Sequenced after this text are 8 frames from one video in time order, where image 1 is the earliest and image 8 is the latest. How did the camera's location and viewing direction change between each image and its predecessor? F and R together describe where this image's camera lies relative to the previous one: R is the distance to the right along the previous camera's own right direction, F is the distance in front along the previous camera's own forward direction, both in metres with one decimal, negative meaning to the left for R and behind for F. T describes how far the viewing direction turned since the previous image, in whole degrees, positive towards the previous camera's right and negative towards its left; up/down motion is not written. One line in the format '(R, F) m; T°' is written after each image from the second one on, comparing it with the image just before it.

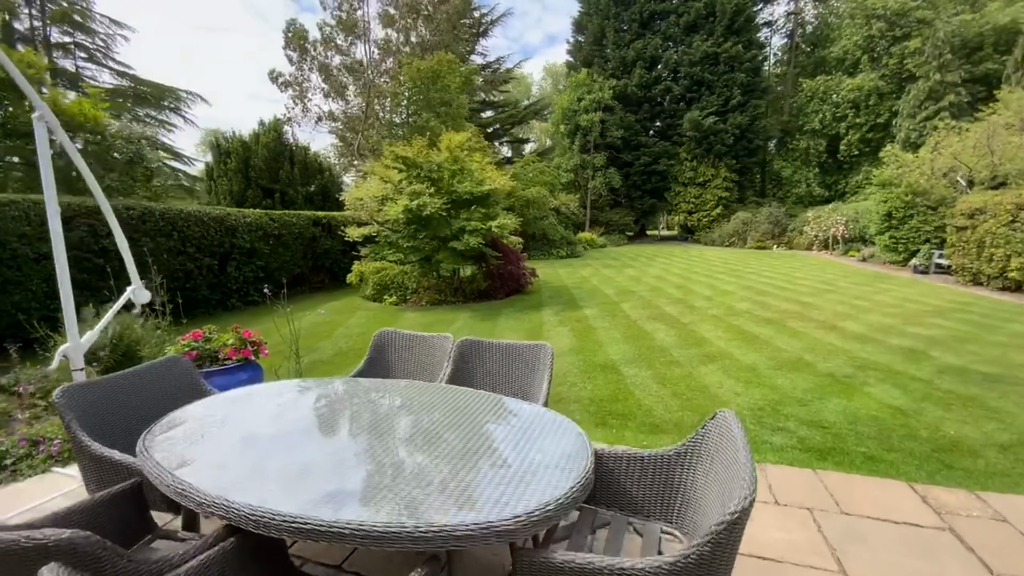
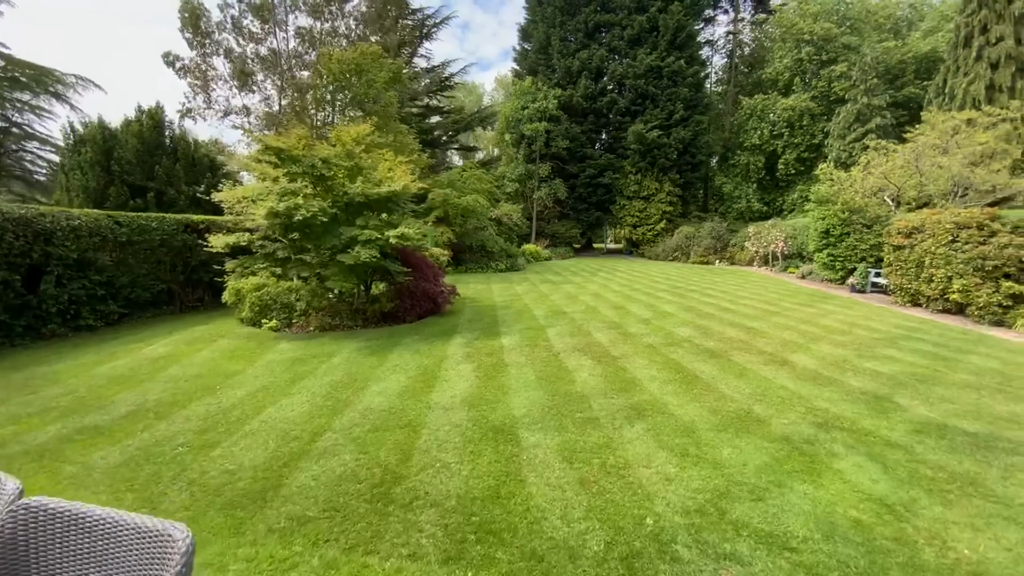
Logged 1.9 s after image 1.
(+0.7, +1.2) m; +6°
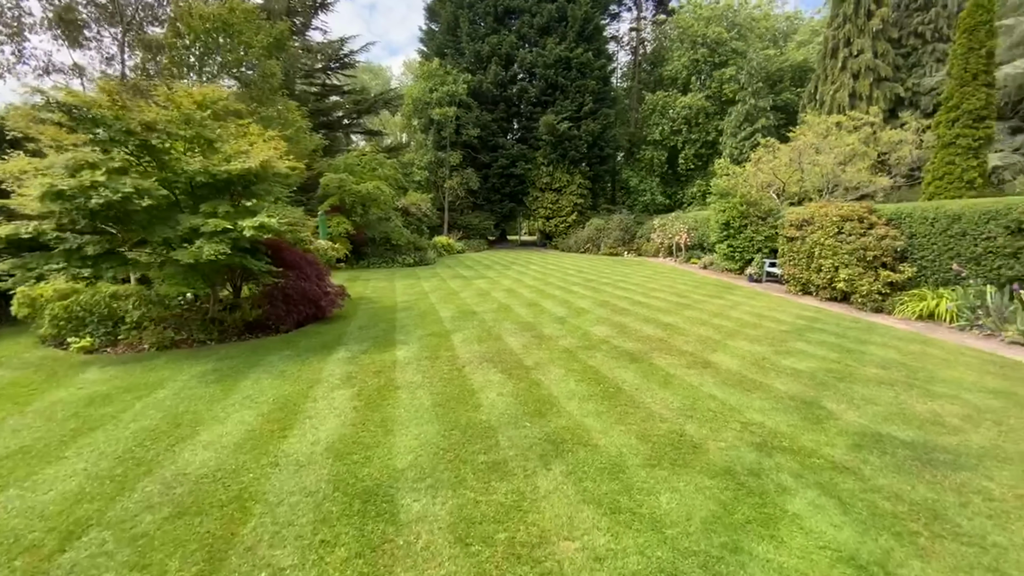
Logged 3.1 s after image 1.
(+0.2, +0.8) m; +11°
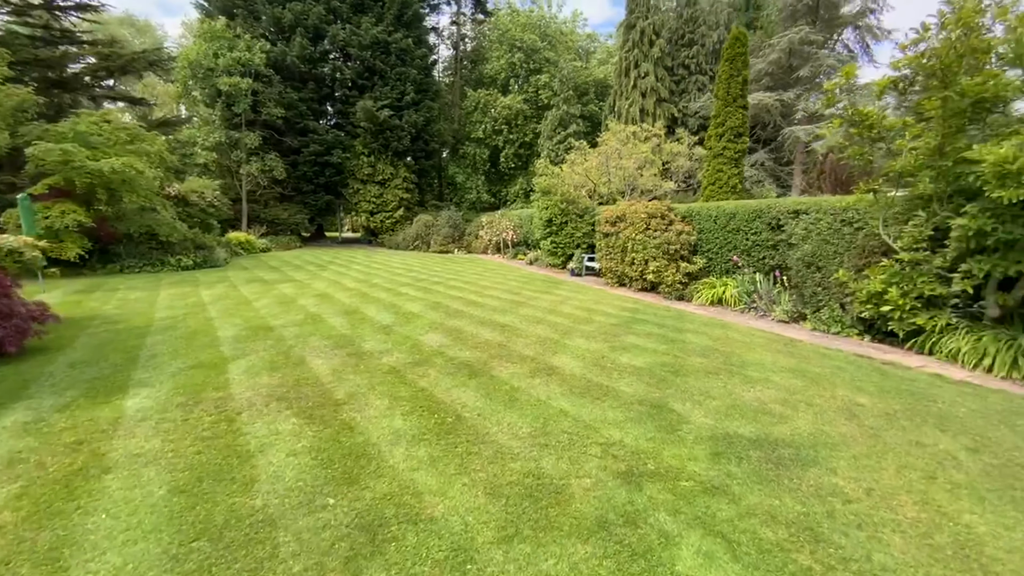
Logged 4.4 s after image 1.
(+0.2, +0.9) m; +21°
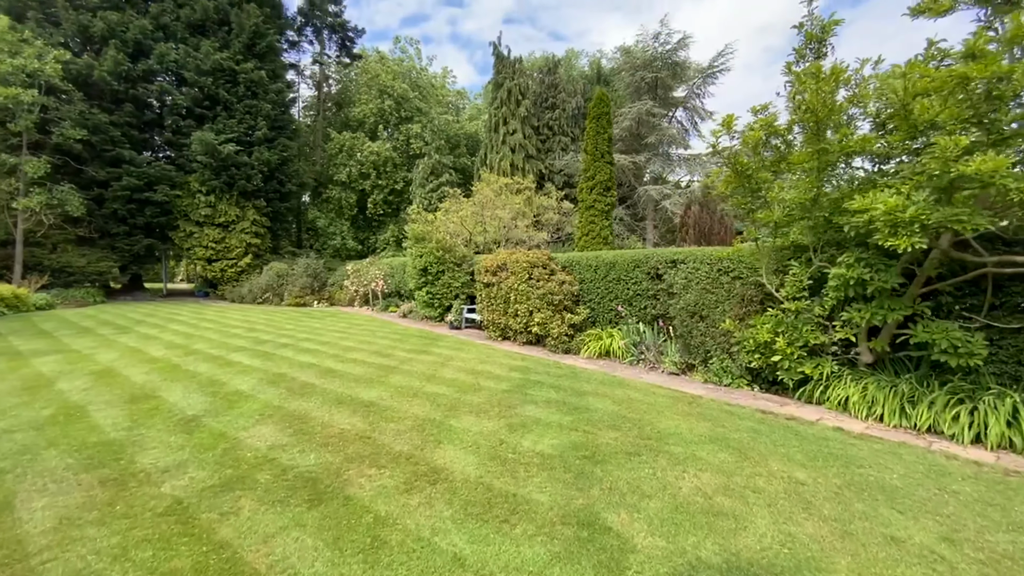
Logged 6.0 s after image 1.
(0.0, +1.0) m; +16°
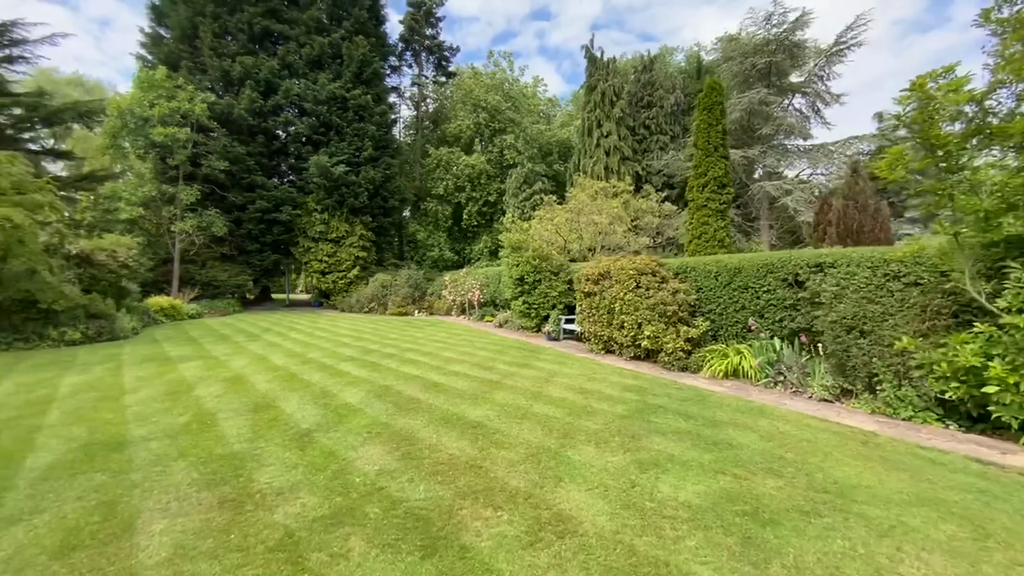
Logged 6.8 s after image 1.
(-0.3, +0.5) m; -11°
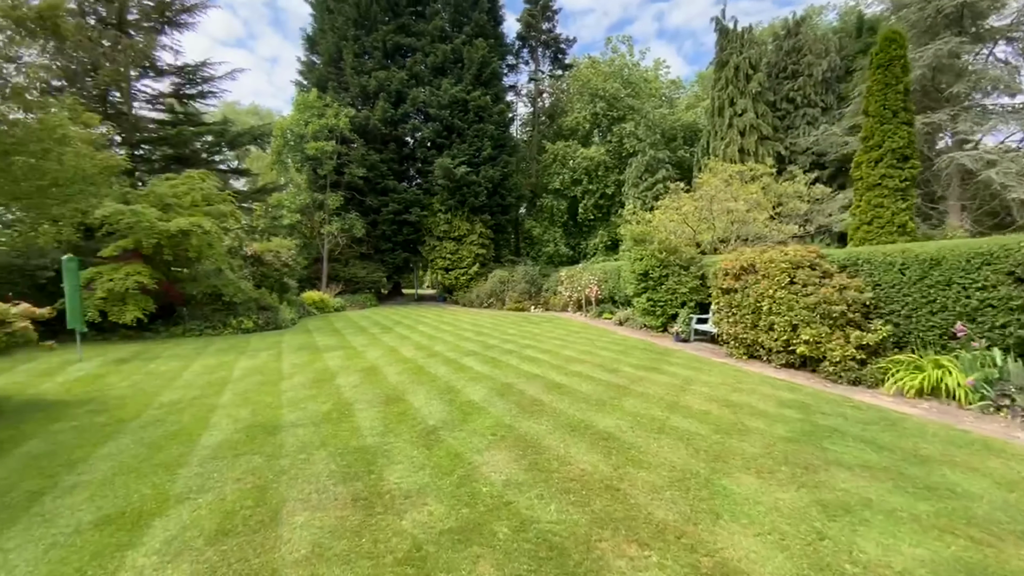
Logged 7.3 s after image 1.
(-0.2, +0.3) m; -14°
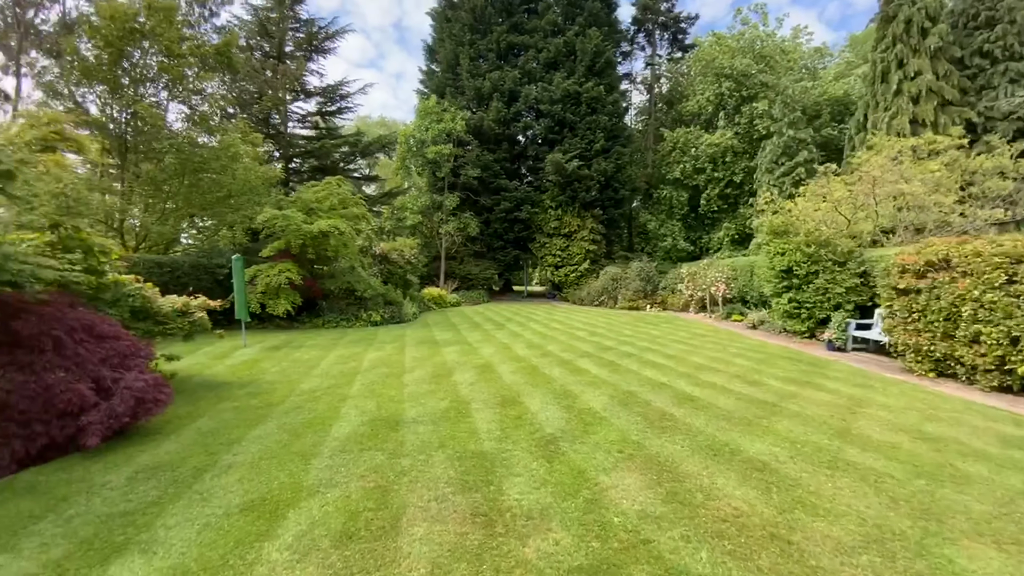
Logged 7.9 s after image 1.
(-0.2, +0.3) m; -14°
